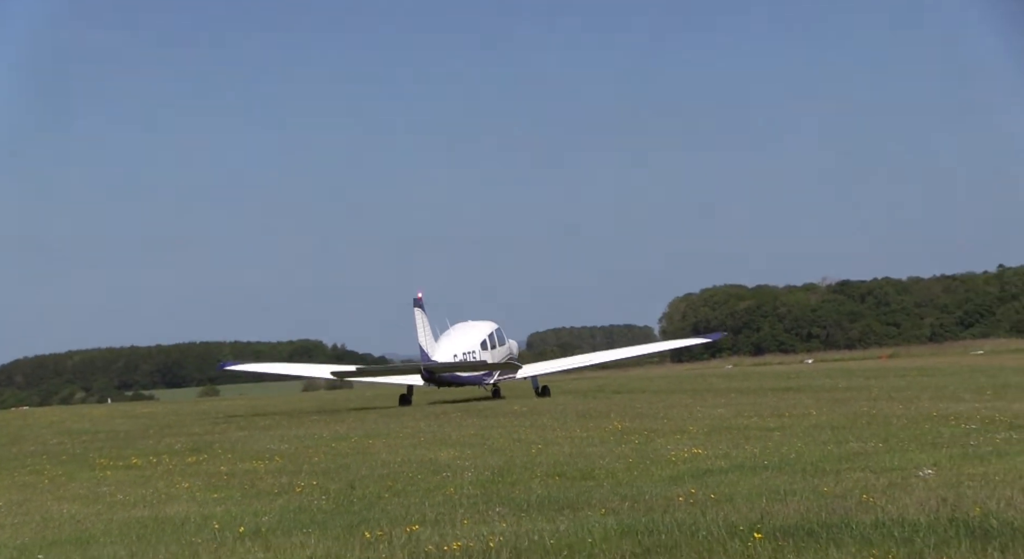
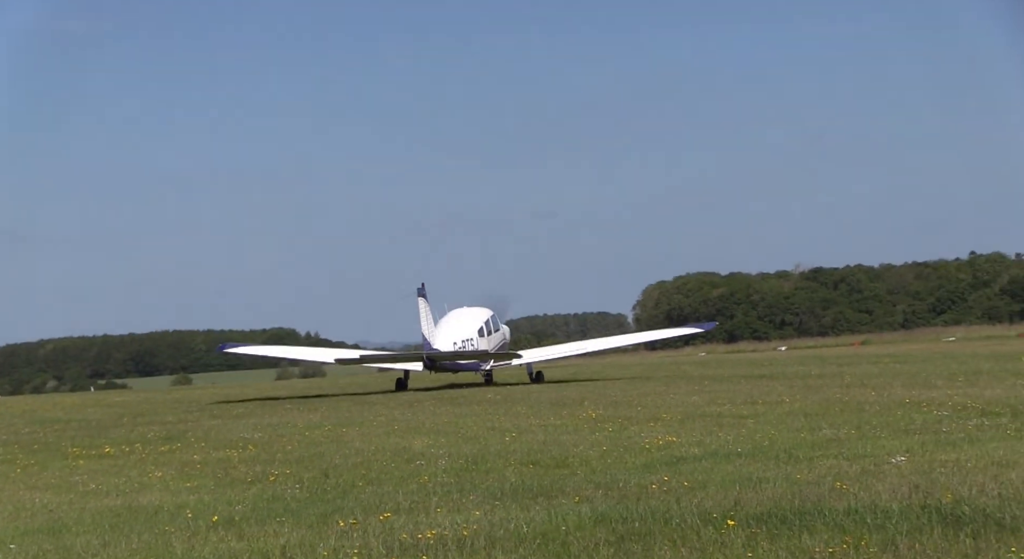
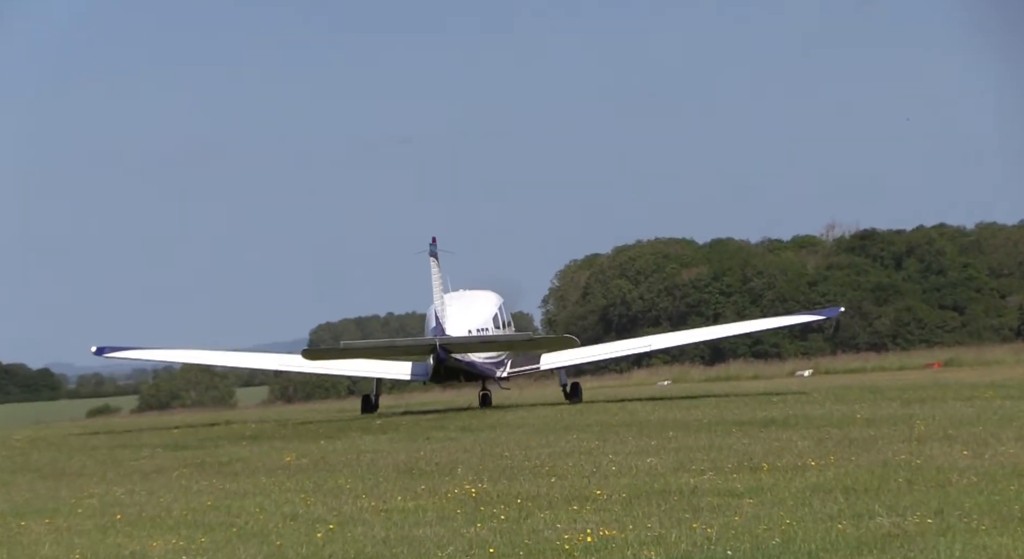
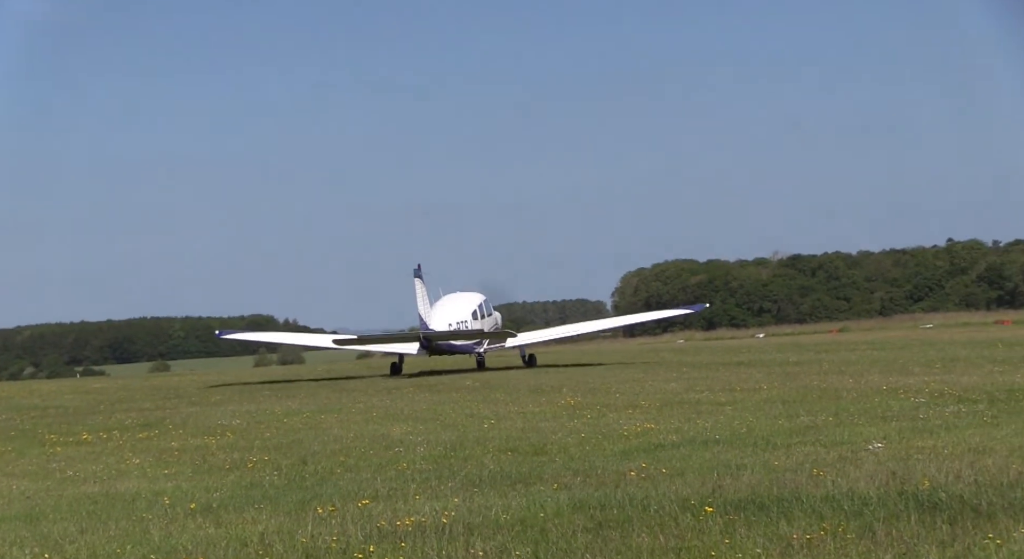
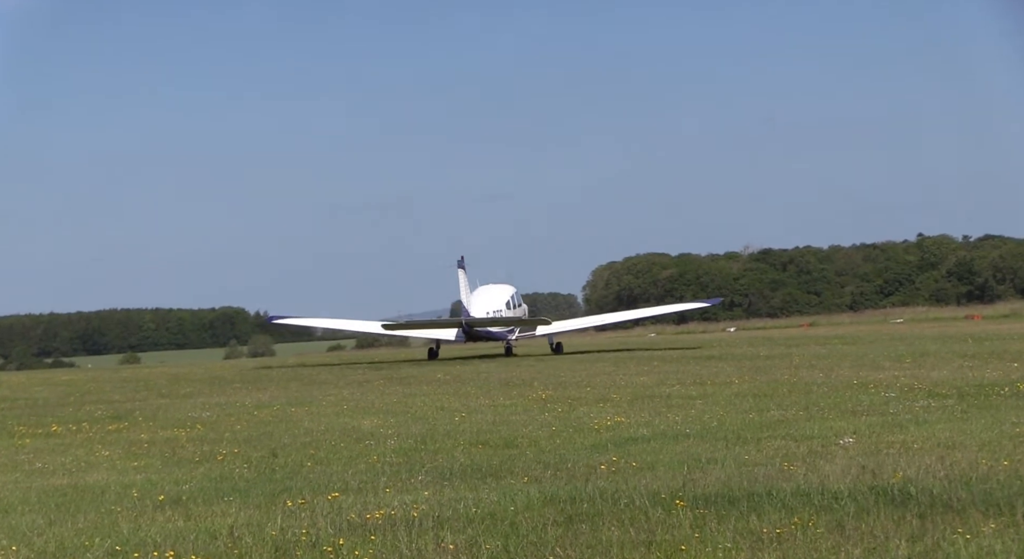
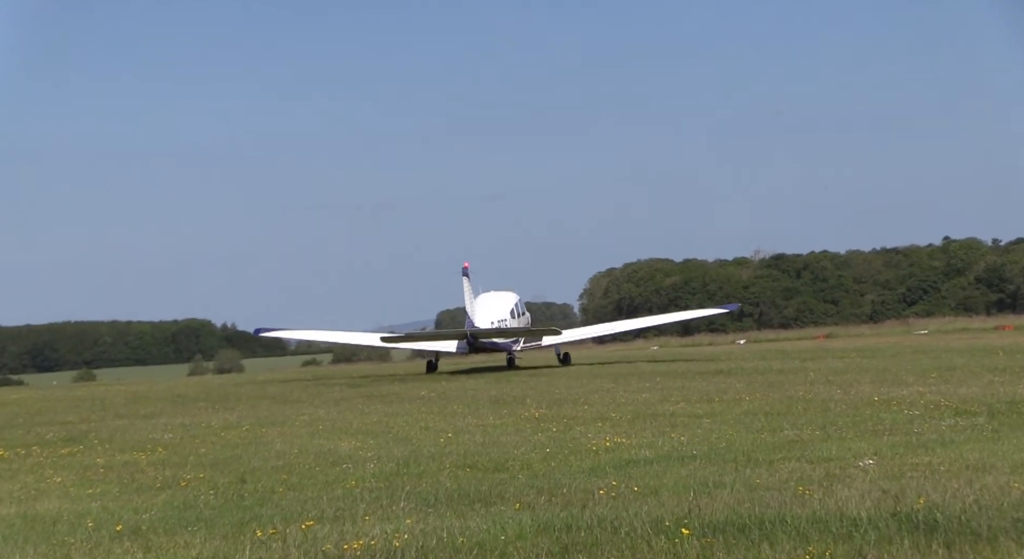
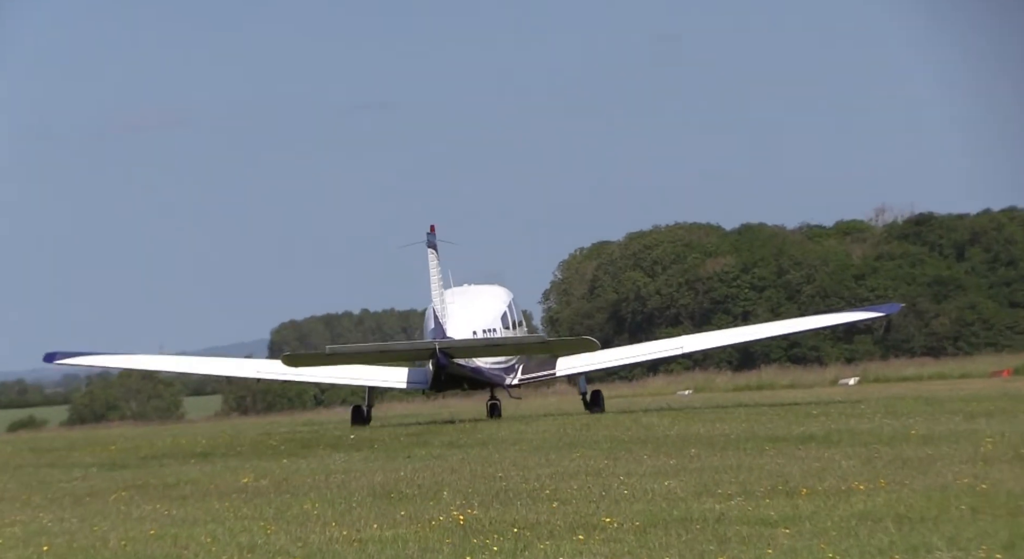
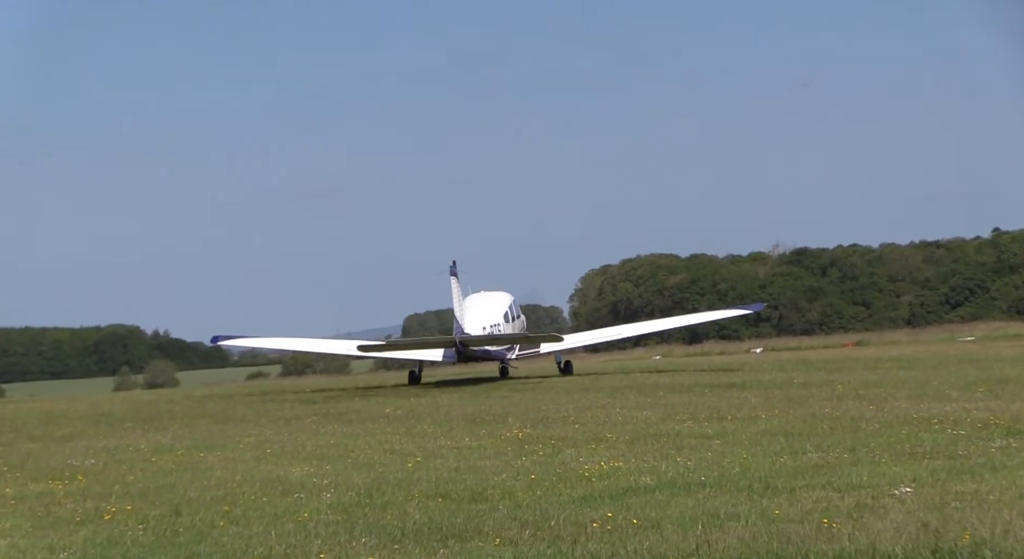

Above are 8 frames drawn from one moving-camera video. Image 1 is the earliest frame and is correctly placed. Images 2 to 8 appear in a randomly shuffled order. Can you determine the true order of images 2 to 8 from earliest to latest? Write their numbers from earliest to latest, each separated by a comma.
2, 4, 5, 6, 8, 3, 7
